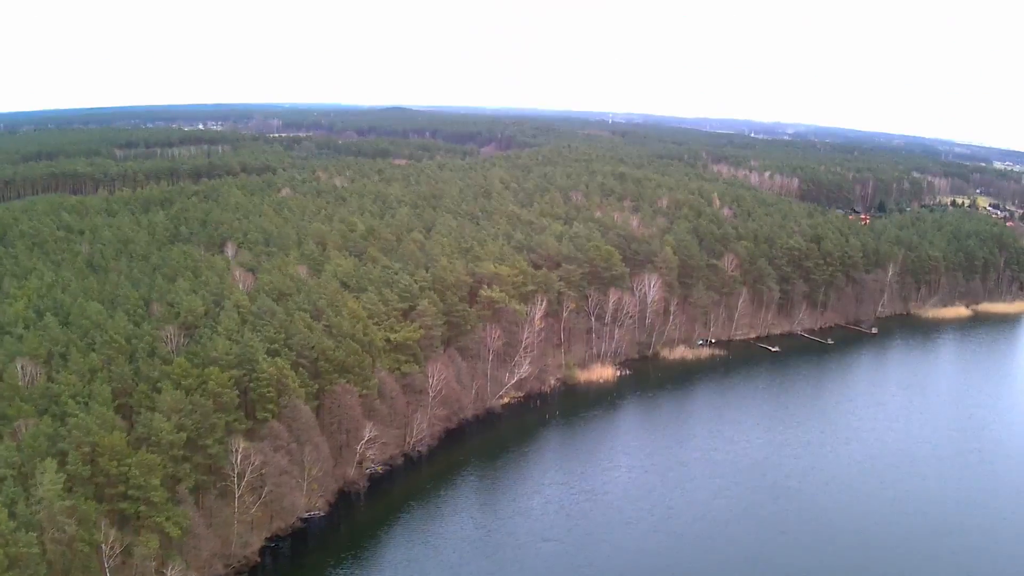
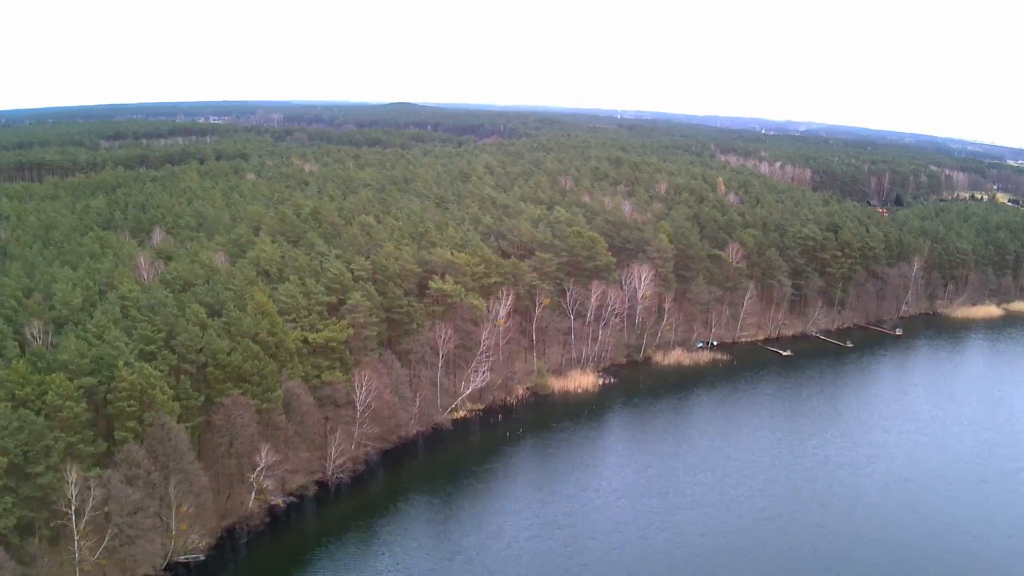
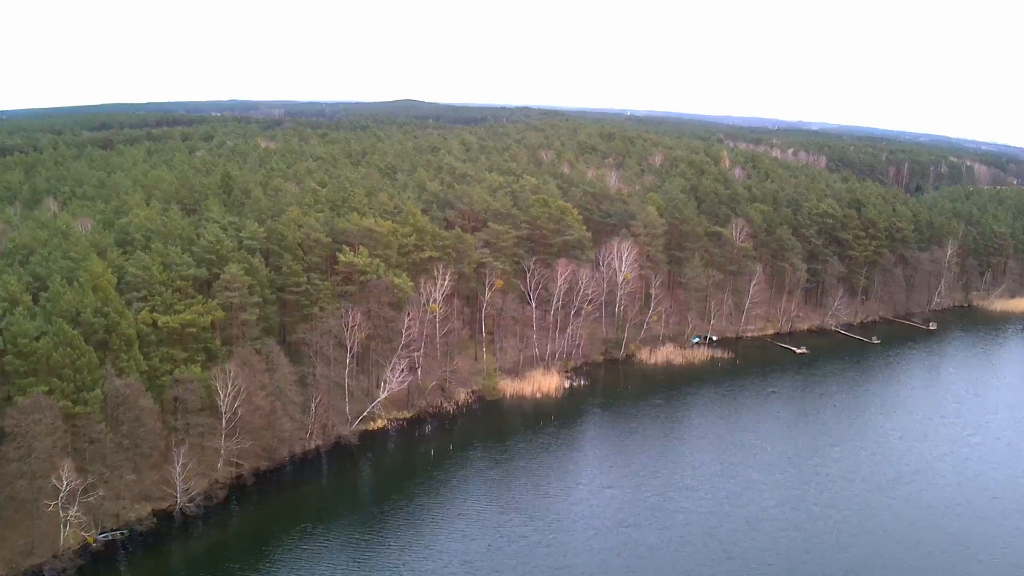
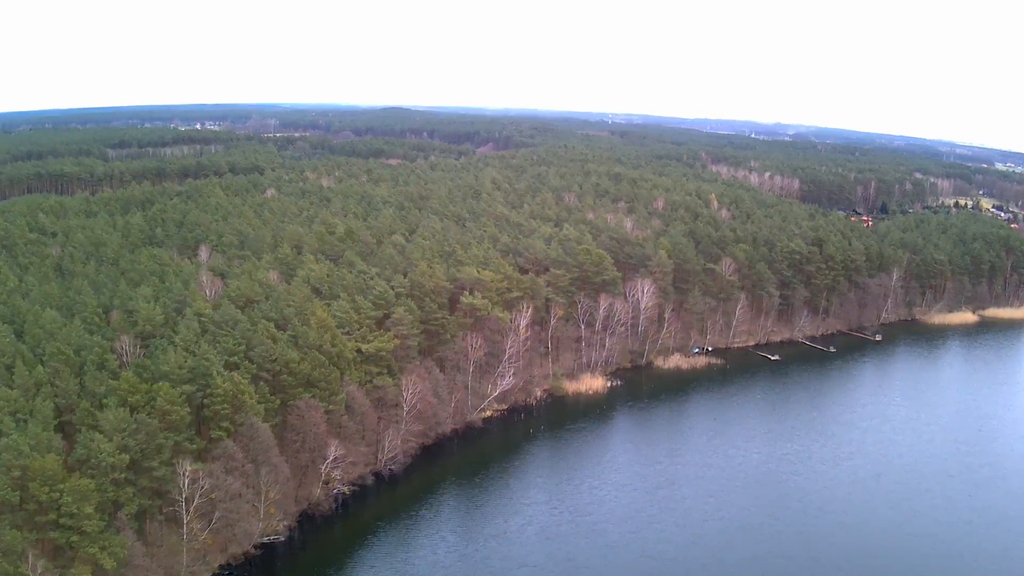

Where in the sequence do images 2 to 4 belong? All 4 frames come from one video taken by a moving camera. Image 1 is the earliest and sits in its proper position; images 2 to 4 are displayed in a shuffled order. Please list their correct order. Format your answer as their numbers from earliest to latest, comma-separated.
4, 2, 3
